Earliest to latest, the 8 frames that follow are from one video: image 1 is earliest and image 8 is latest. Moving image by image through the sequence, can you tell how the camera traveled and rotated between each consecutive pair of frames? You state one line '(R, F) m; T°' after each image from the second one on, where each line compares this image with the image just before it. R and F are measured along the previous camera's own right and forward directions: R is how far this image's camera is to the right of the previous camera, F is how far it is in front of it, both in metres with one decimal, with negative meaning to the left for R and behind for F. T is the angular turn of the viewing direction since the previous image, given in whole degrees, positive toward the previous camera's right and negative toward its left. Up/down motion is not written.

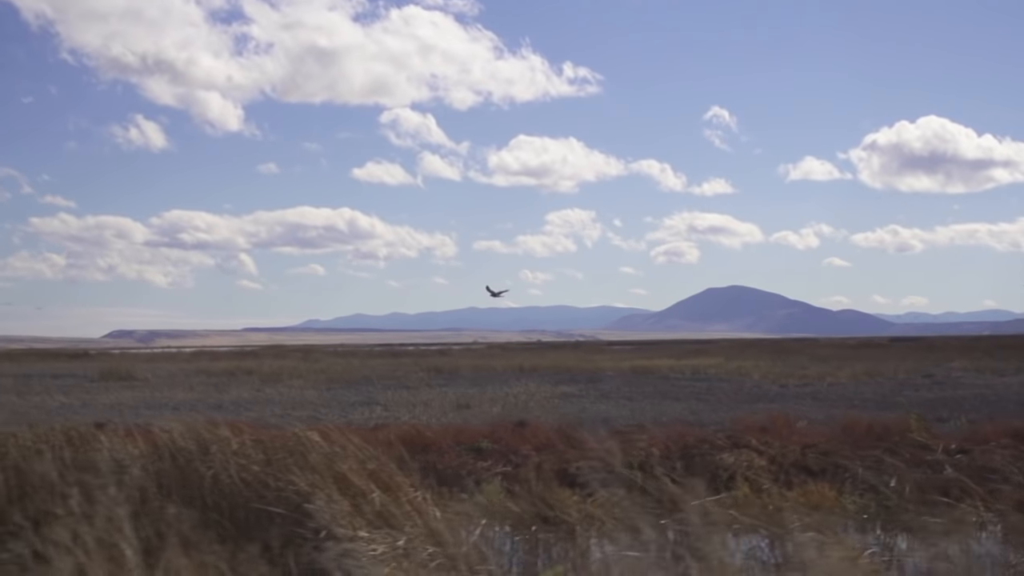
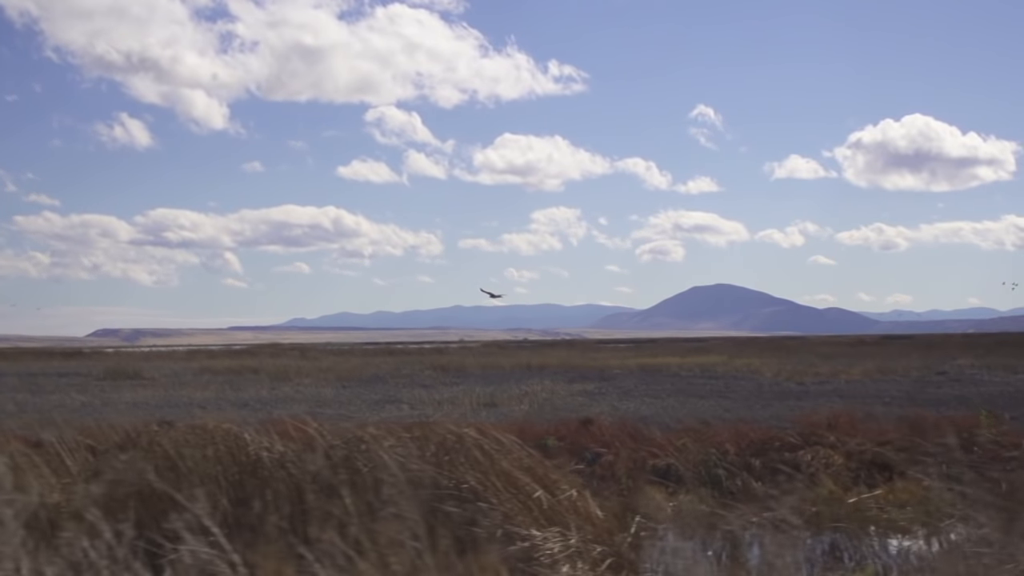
(-1.2, +0.1) m; 0°
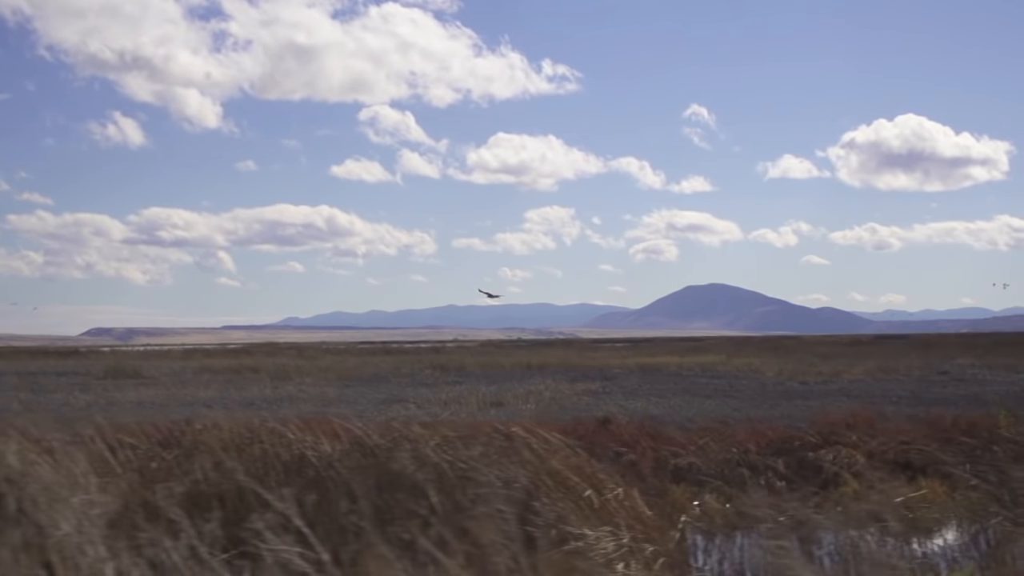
(-0.4, 0.0) m; 0°
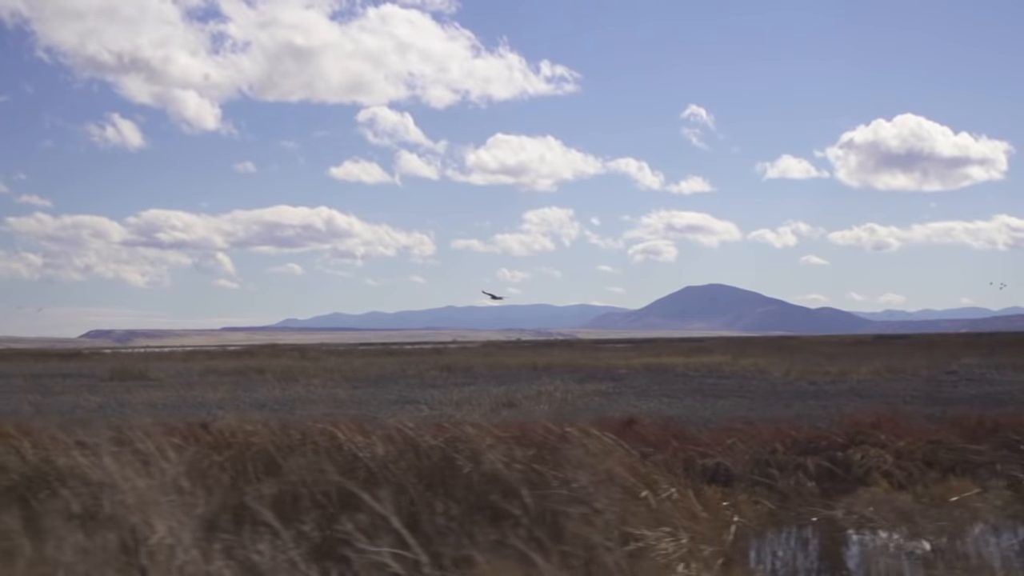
(-0.4, 0.0) m; 0°
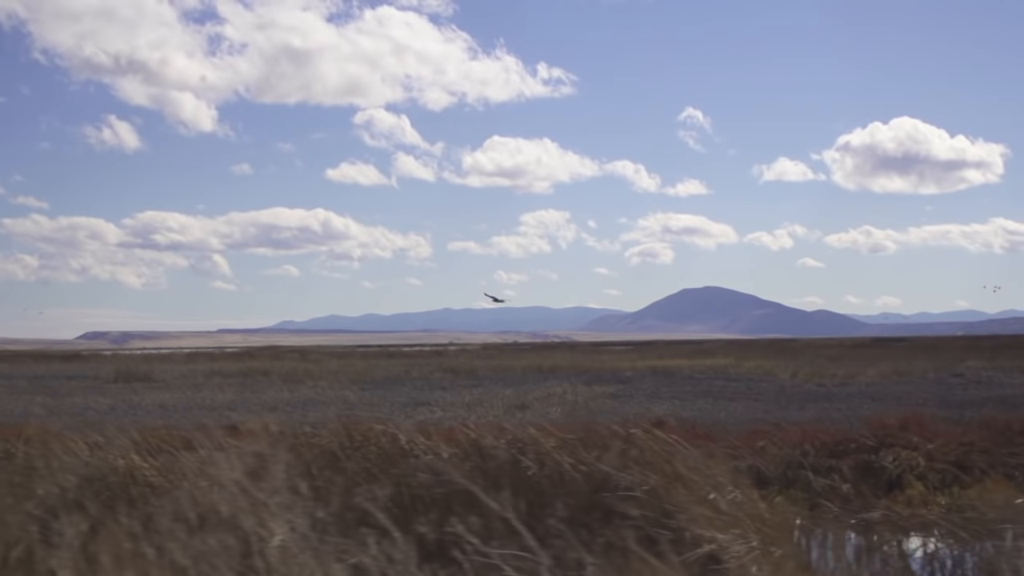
(-0.4, 0.0) m; 0°
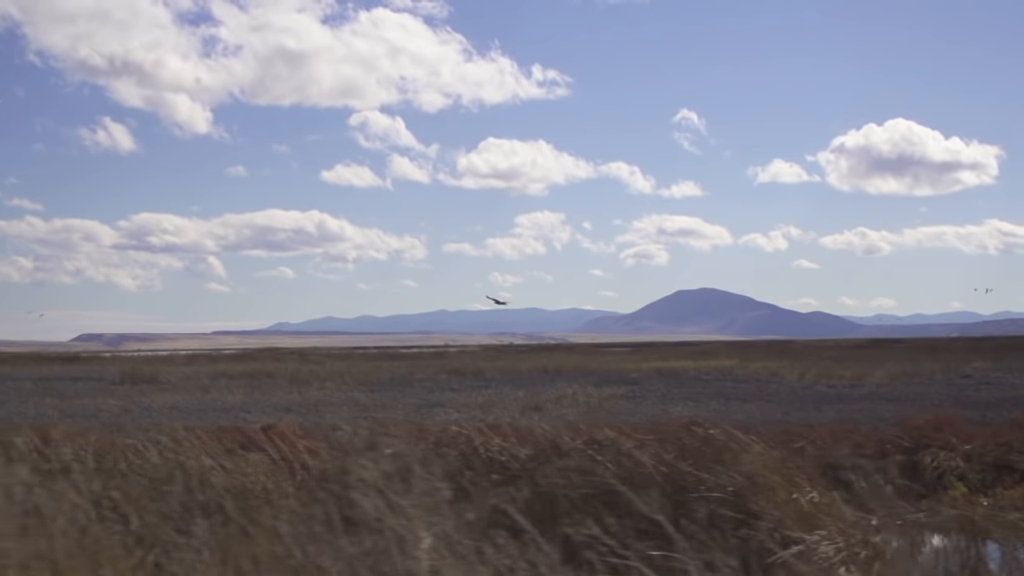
(-0.5, +0.1) m; 0°
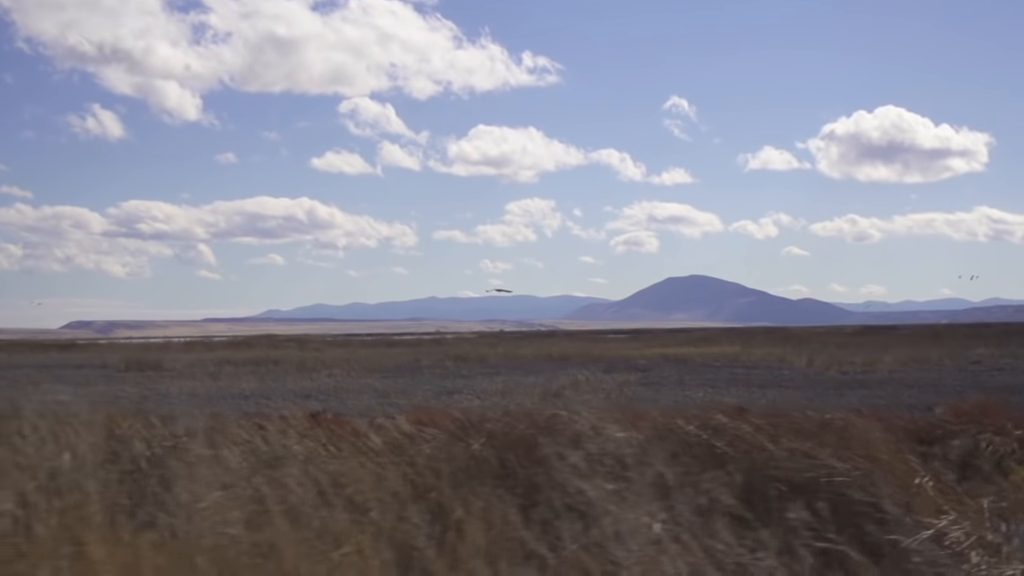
(-0.8, +0.1) m; 0°
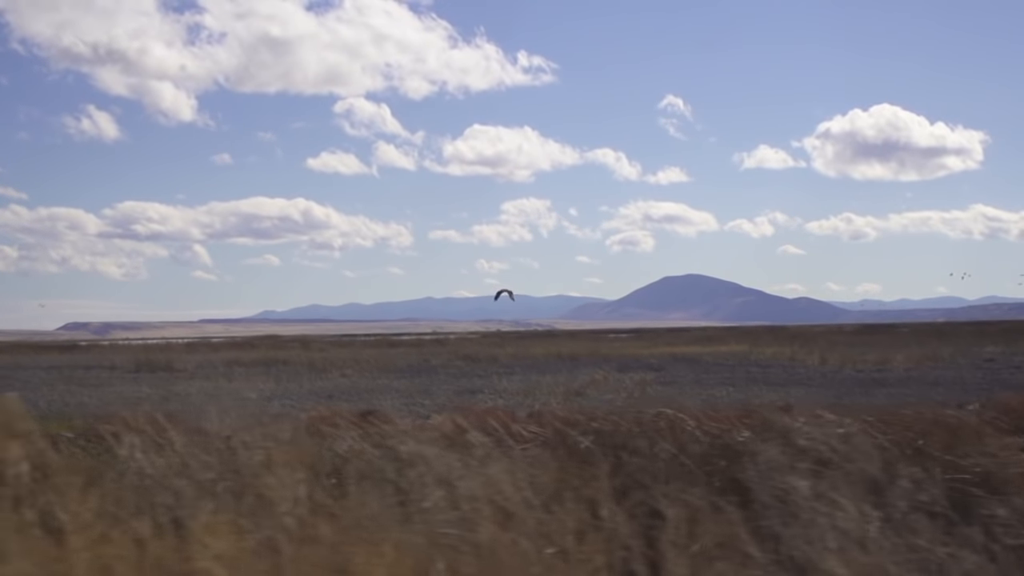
(-0.7, +0.1) m; 0°
